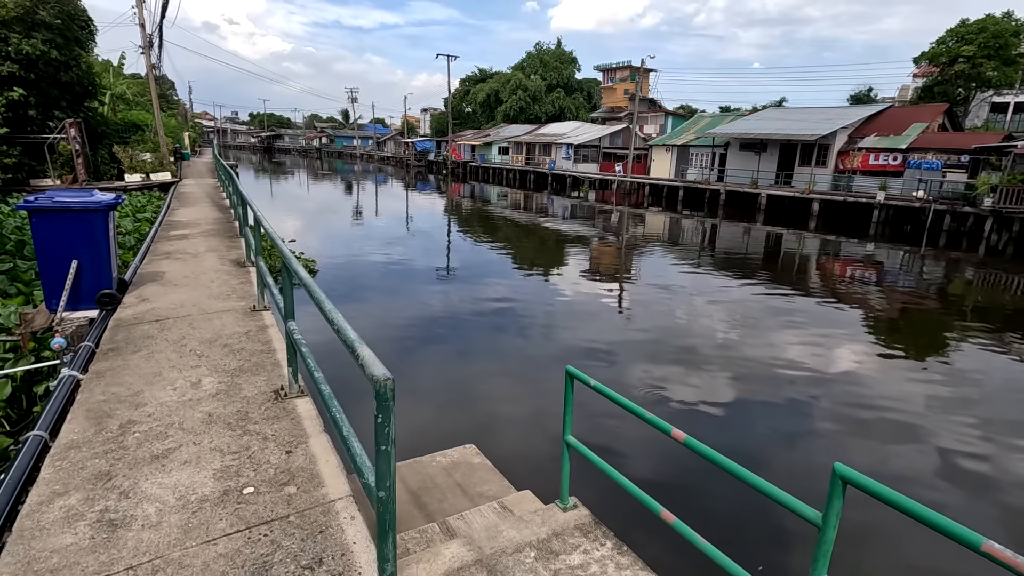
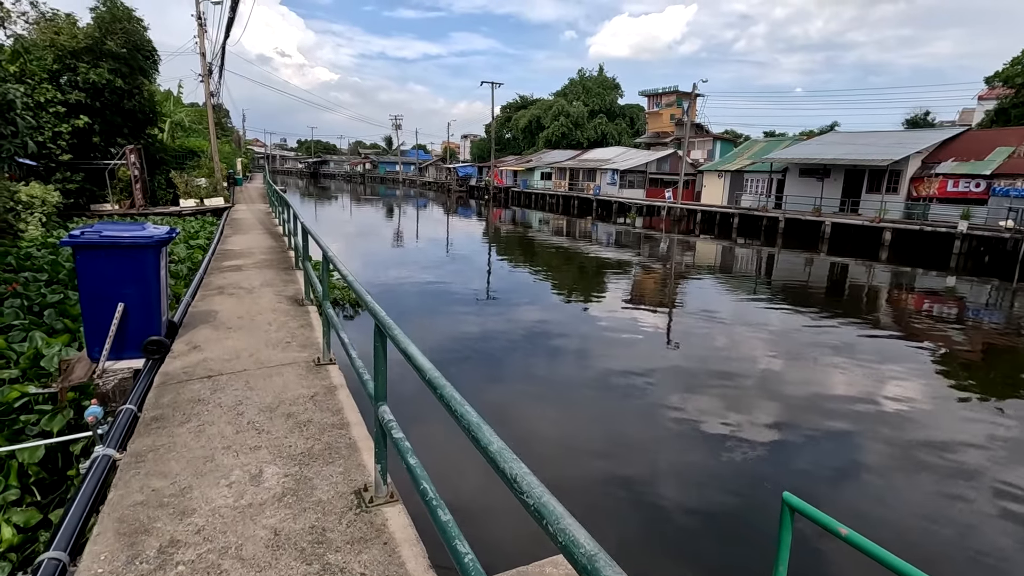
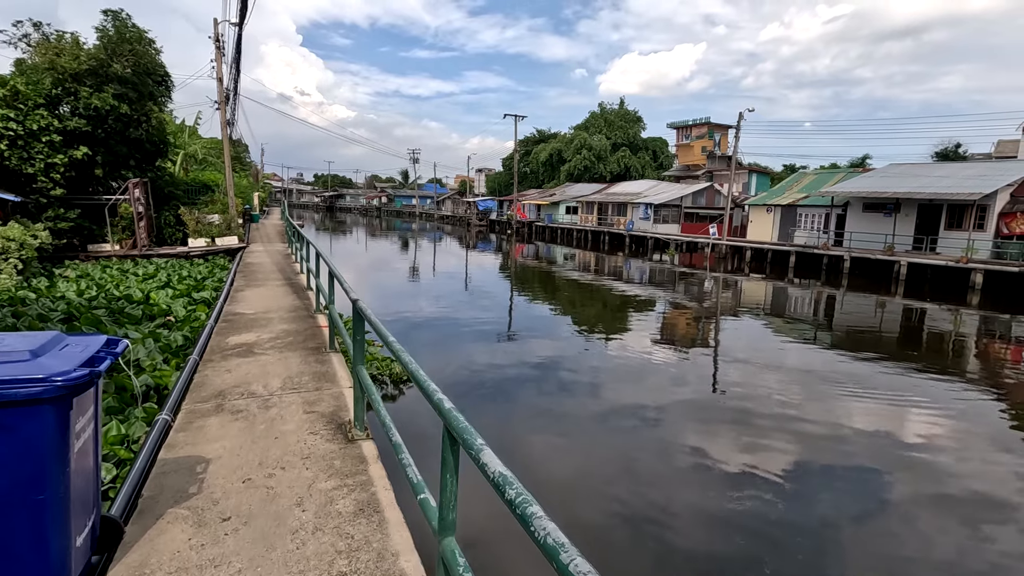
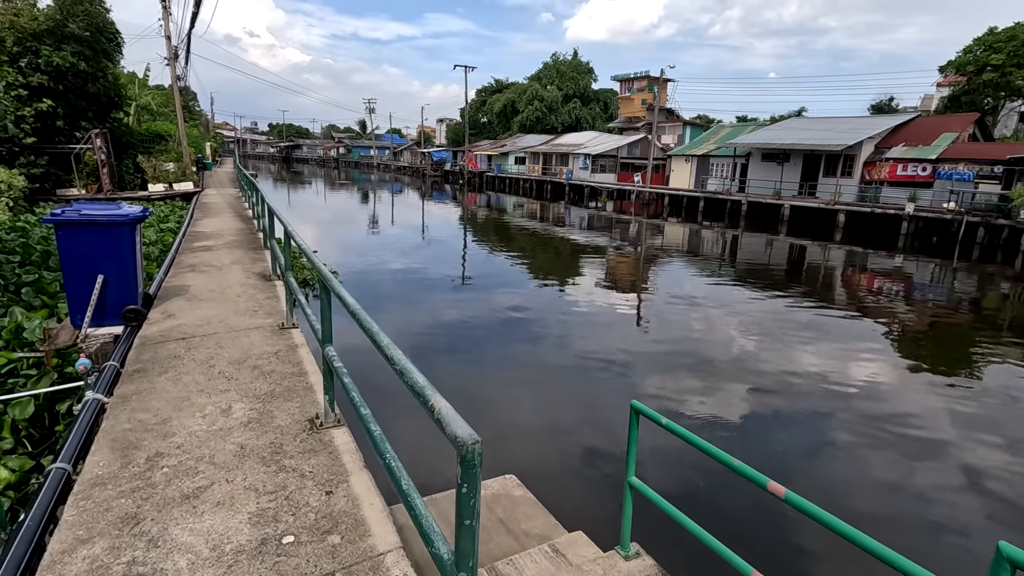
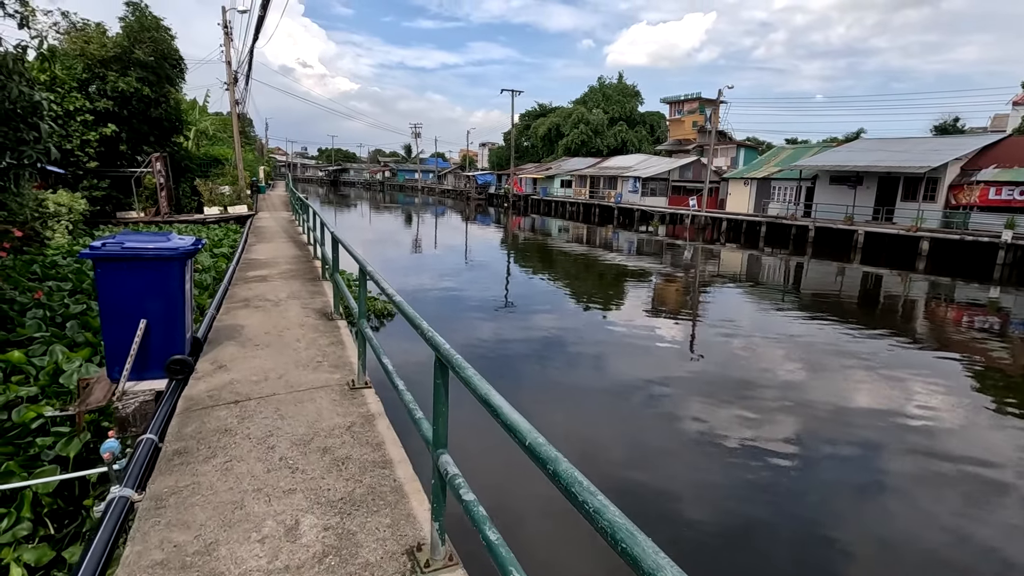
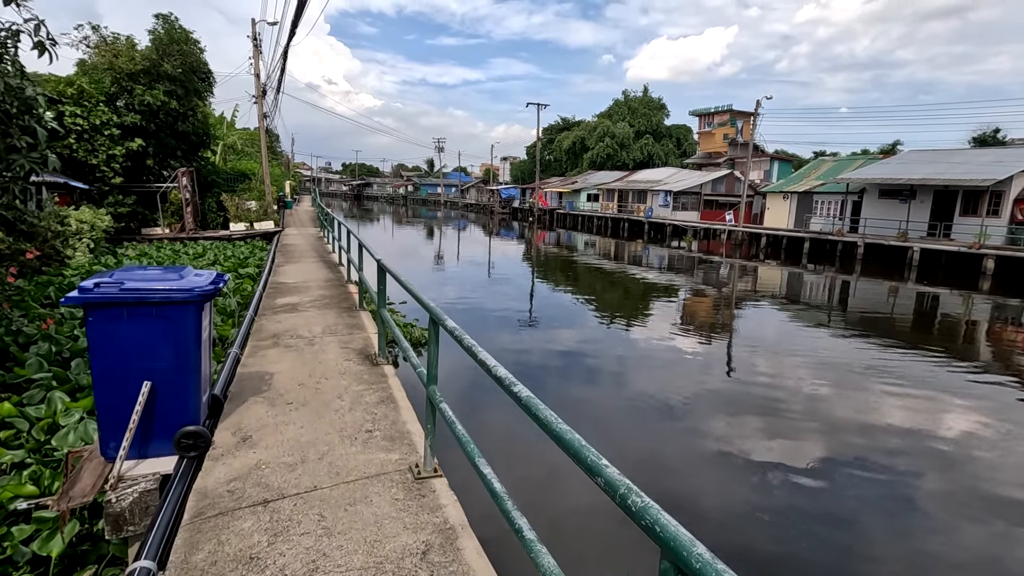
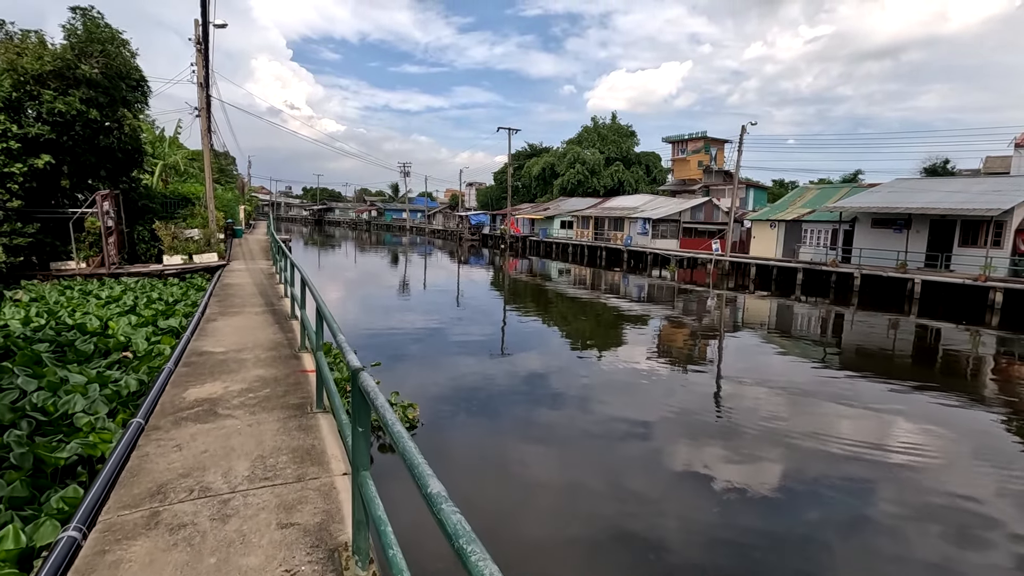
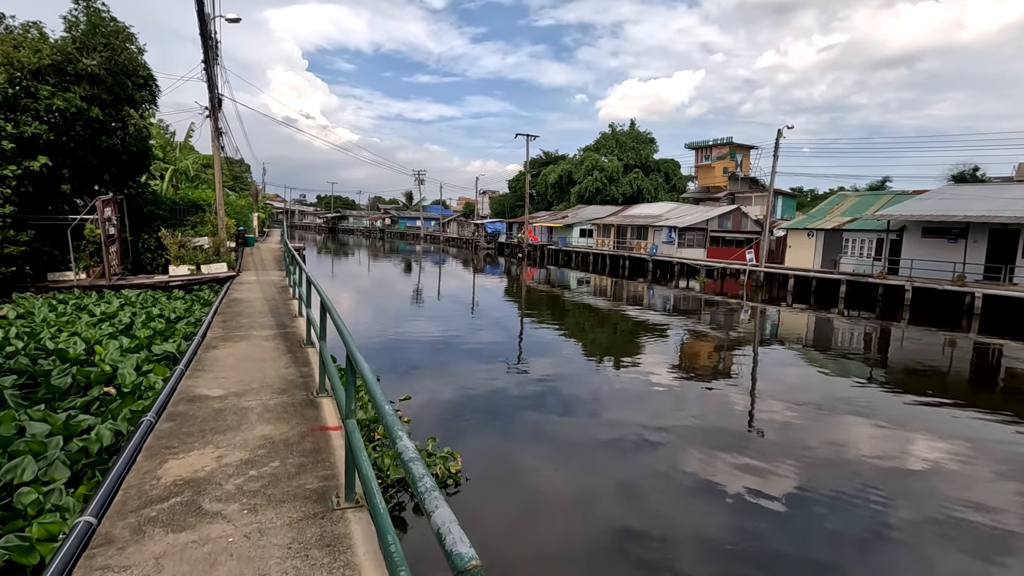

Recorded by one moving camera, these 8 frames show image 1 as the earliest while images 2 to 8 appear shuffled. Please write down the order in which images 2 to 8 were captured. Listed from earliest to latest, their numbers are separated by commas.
4, 2, 5, 6, 3, 7, 8
